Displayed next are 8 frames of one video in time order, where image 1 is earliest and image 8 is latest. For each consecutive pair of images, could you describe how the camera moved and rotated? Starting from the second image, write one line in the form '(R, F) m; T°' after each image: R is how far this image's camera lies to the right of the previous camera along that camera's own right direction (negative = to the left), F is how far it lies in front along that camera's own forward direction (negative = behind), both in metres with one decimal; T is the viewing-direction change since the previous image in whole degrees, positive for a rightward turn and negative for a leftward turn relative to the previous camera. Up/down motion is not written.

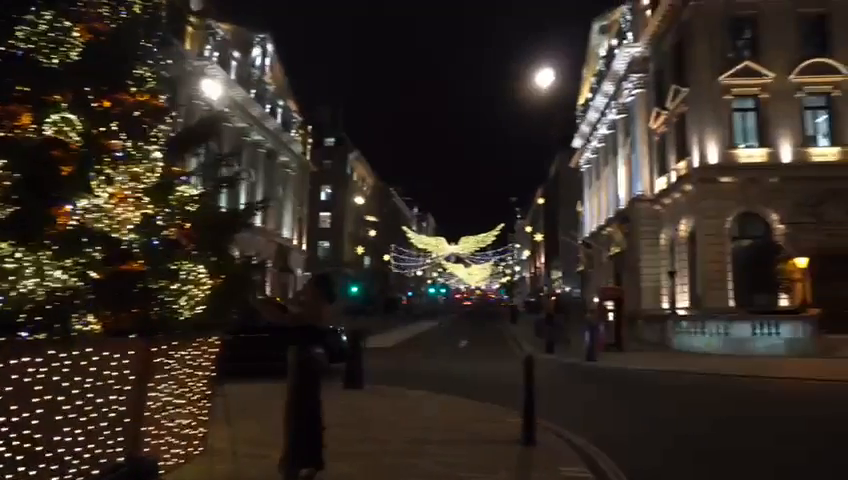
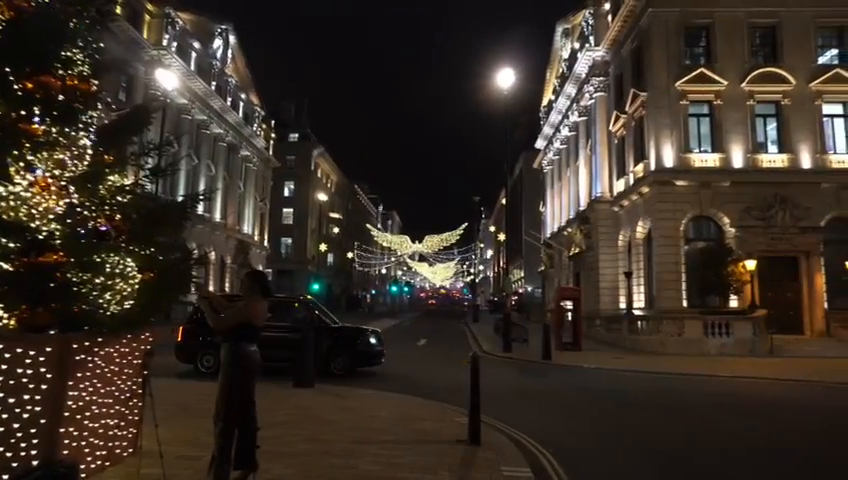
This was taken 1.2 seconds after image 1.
(+0.5, +0.1) m; 0°
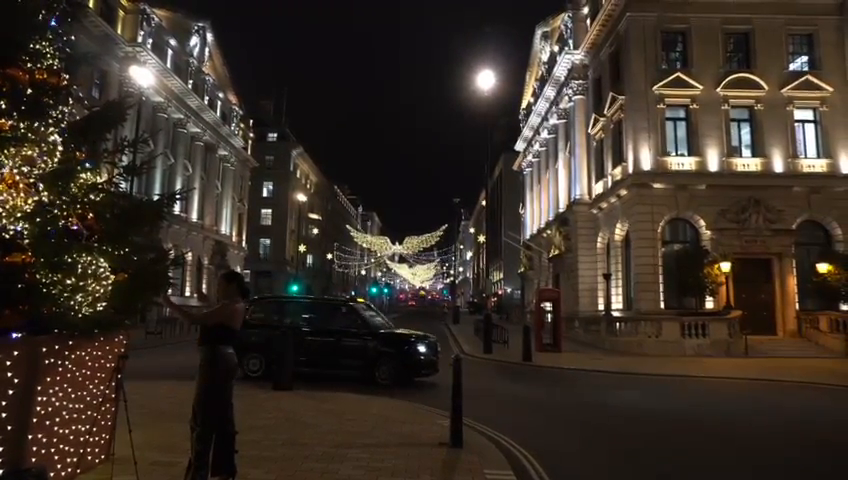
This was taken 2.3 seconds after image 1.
(0.0, +0.1) m; +2°
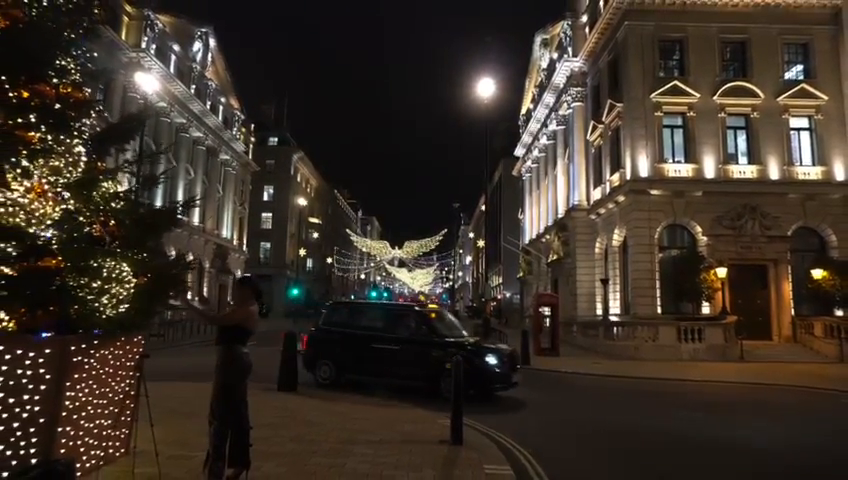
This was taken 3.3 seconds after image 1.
(0.0, -0.3) m; 0°
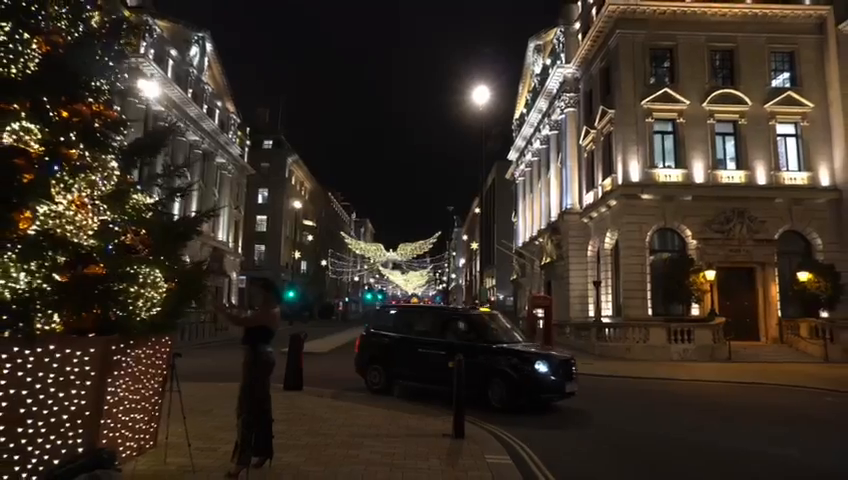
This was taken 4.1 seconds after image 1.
(-0.2, -0.5) m; +1°
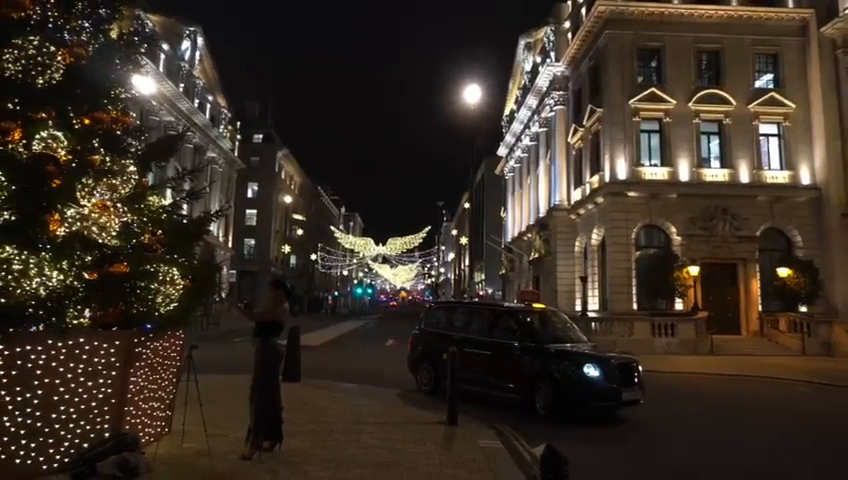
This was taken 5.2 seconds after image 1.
(-0.1, -0.5) m; +1°
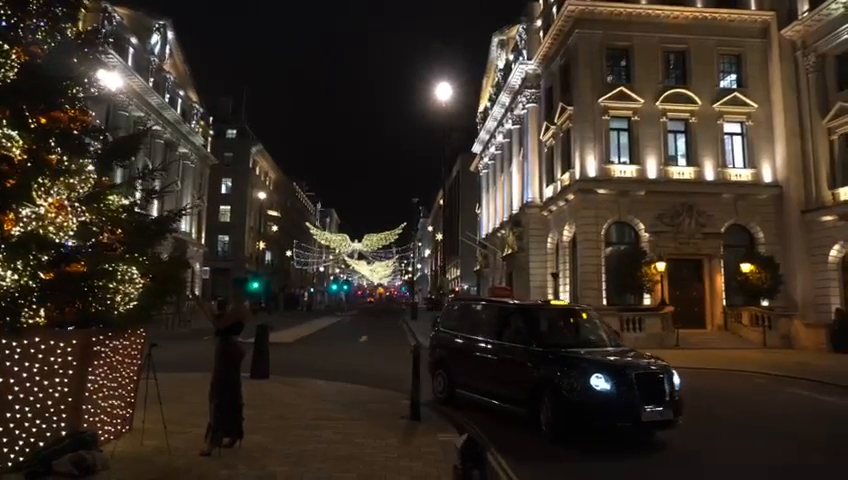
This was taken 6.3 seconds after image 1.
(+0.2, -0.1) m; +2°
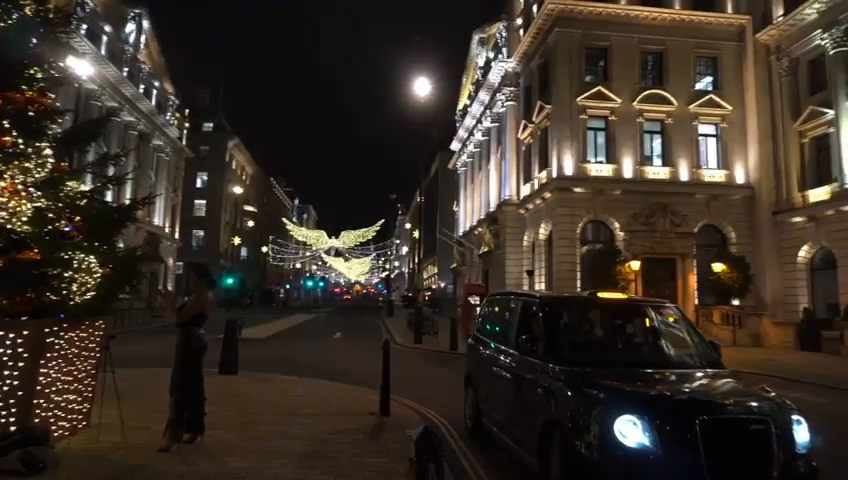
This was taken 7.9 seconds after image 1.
(+0.1, +0.1) m; +2°
